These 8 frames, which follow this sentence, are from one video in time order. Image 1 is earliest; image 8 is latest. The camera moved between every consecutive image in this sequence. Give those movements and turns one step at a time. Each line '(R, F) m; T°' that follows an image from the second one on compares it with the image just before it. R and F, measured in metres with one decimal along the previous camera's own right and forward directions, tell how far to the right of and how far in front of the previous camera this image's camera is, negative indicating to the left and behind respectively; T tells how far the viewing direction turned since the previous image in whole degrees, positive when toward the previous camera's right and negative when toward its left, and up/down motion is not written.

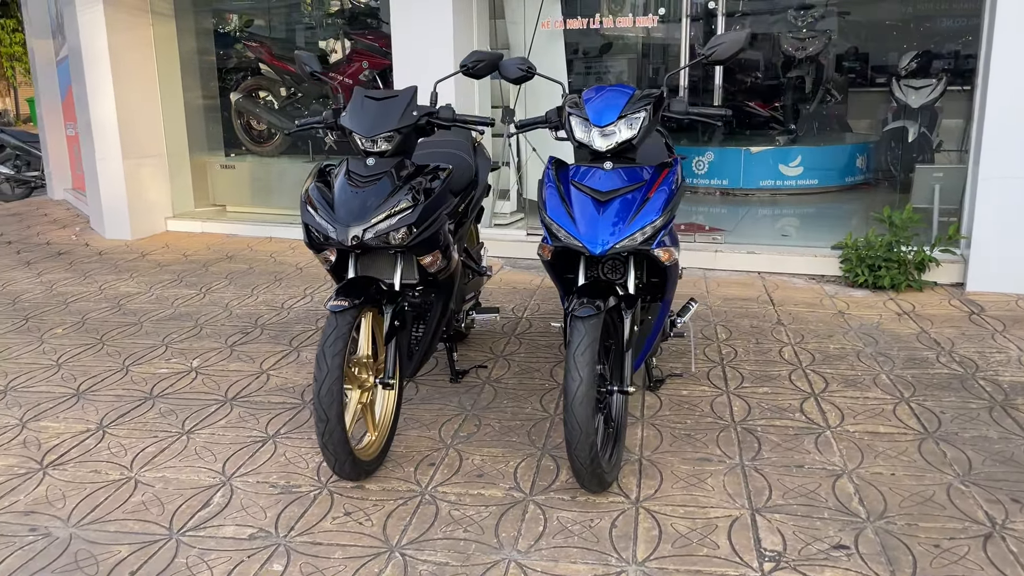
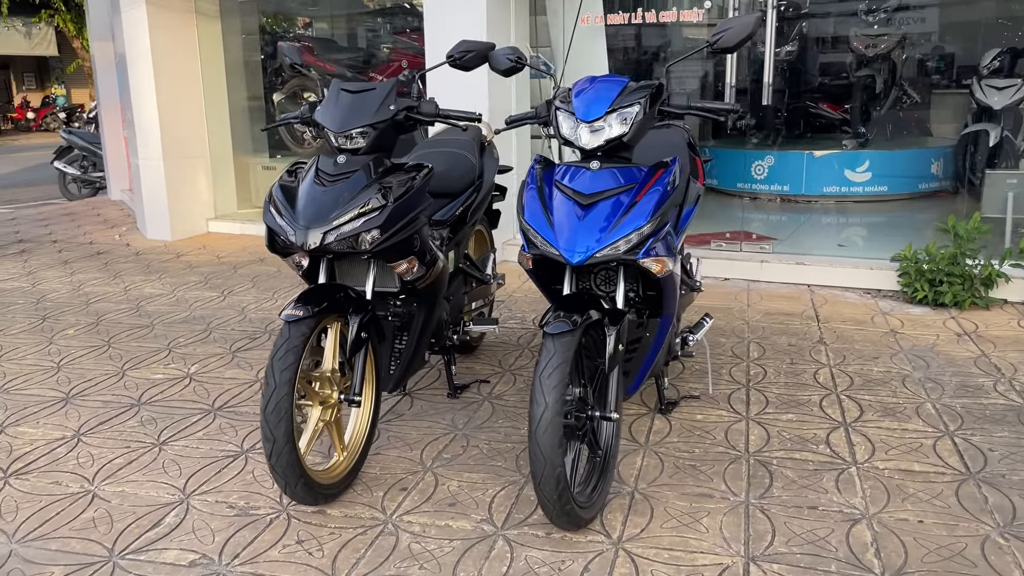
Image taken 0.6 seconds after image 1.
(+0.3, +0.3) m; -5°
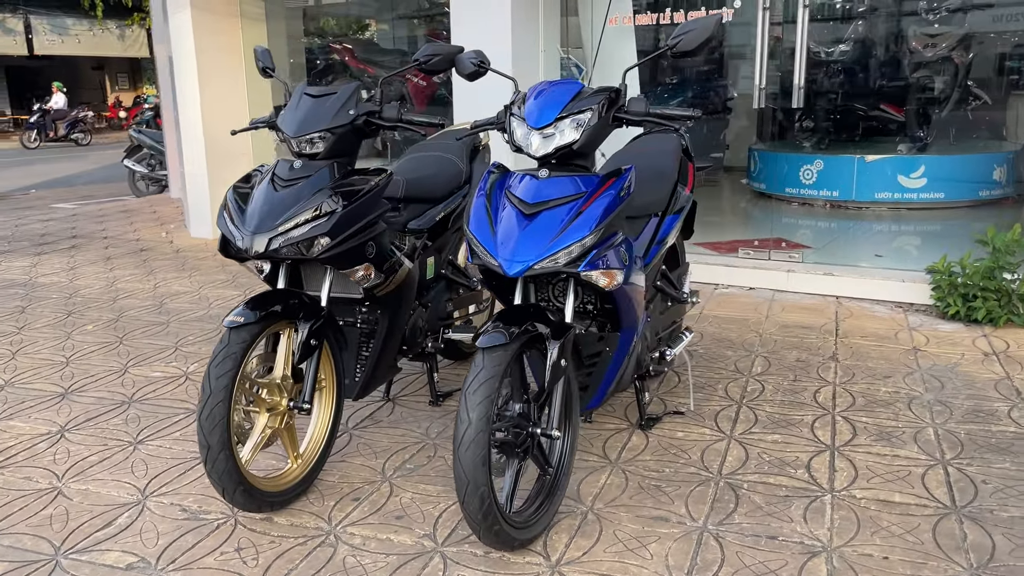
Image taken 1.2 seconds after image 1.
(+0.4, +0.1) m; -5°
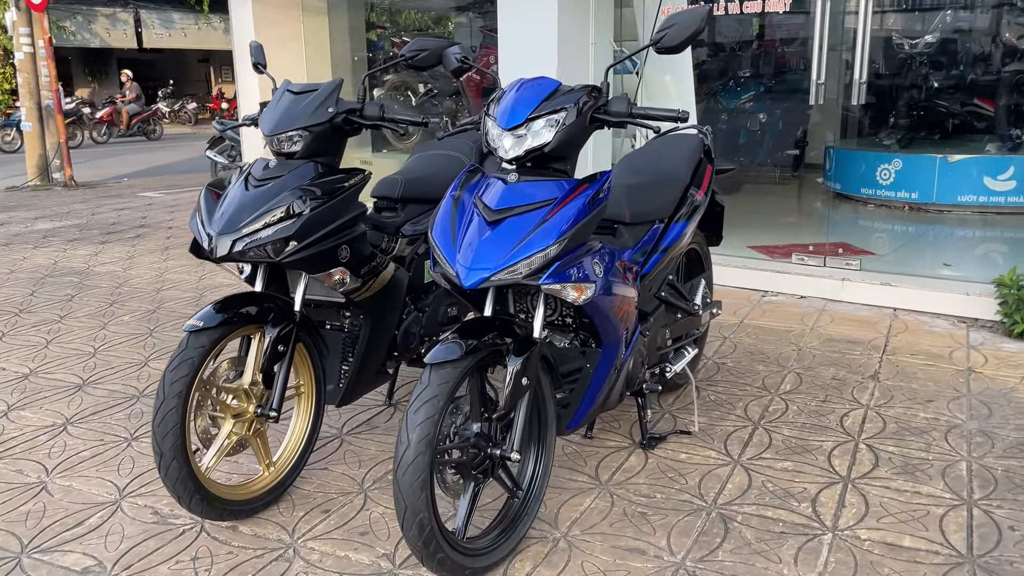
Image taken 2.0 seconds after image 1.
(+0.4, +0.2) m; -6°
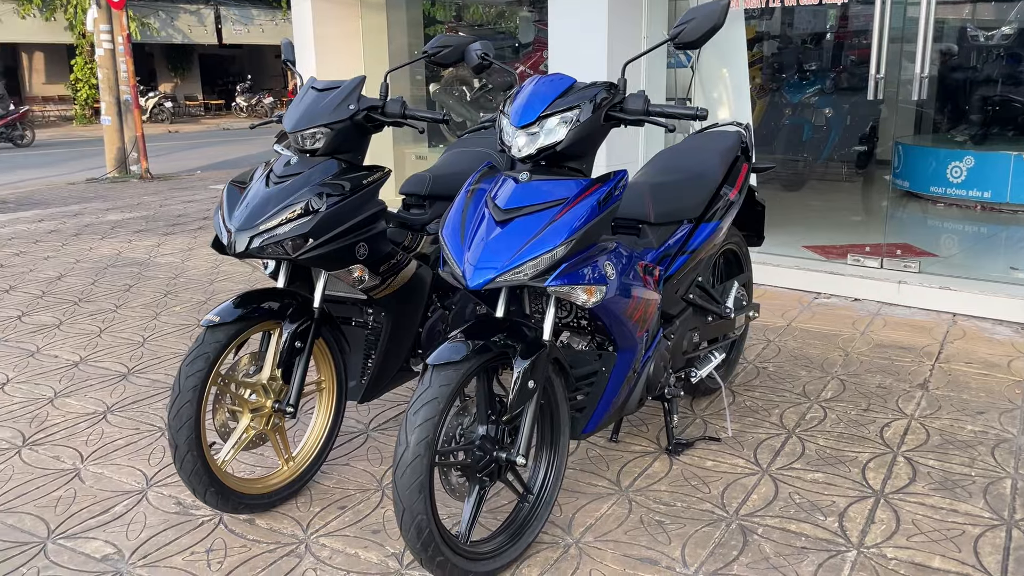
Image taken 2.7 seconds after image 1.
(+0.2, +0.1) m; -5°
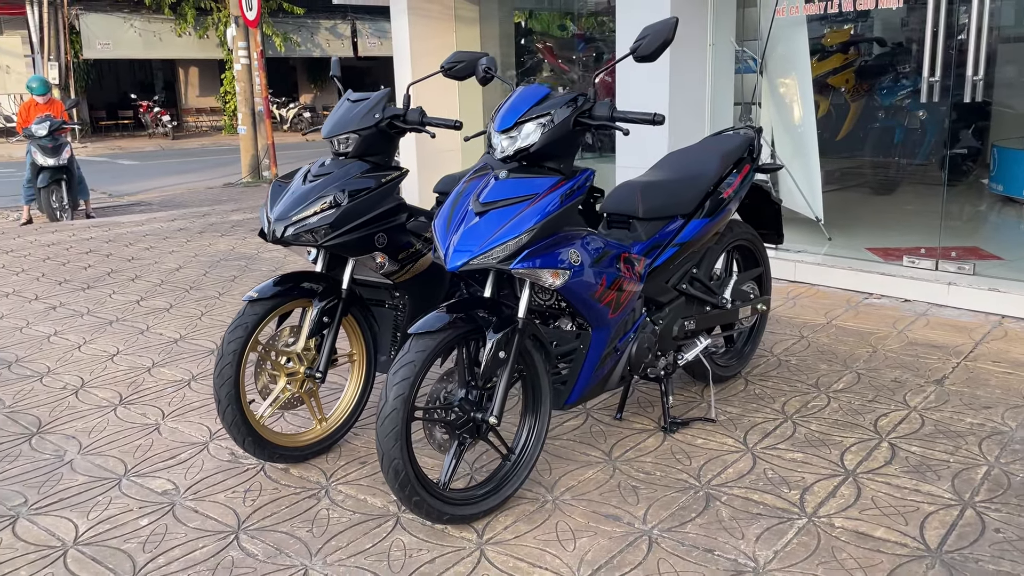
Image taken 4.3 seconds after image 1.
(+0.5, -0.3) m; -8°
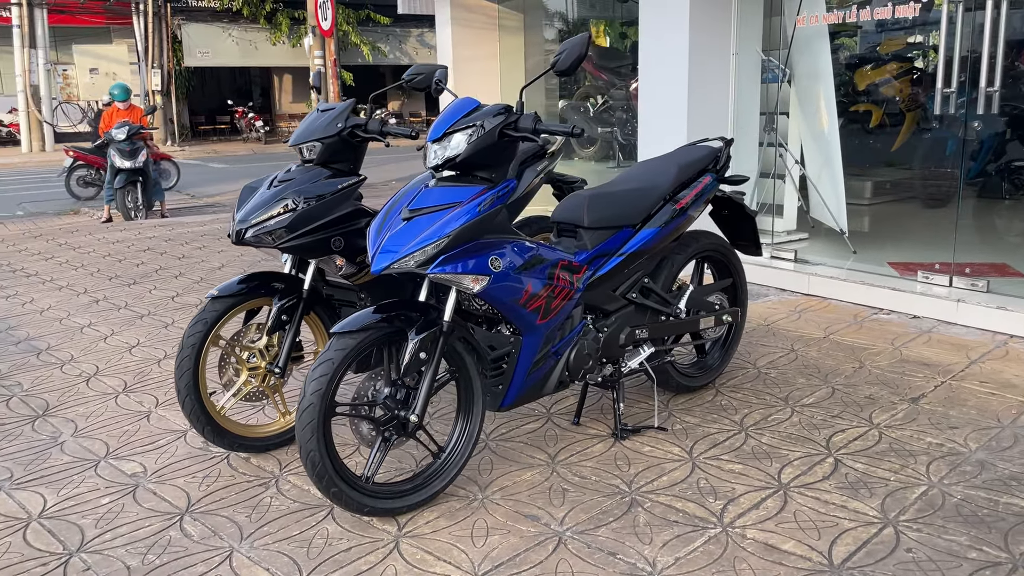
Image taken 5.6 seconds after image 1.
(+0.5, -0.1) m; -6°
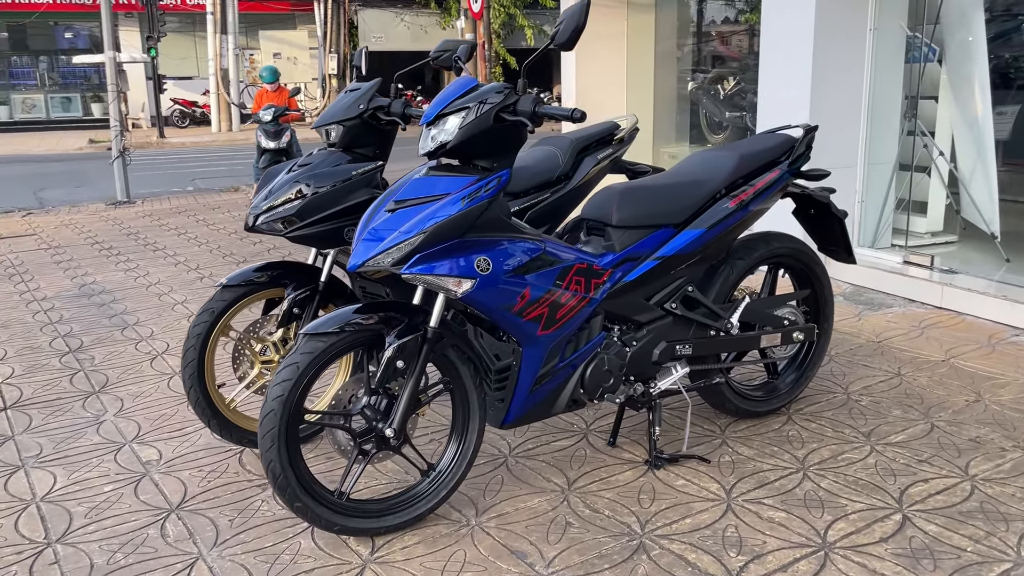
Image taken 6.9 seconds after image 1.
(+0.5, +0.4) m; -11°
